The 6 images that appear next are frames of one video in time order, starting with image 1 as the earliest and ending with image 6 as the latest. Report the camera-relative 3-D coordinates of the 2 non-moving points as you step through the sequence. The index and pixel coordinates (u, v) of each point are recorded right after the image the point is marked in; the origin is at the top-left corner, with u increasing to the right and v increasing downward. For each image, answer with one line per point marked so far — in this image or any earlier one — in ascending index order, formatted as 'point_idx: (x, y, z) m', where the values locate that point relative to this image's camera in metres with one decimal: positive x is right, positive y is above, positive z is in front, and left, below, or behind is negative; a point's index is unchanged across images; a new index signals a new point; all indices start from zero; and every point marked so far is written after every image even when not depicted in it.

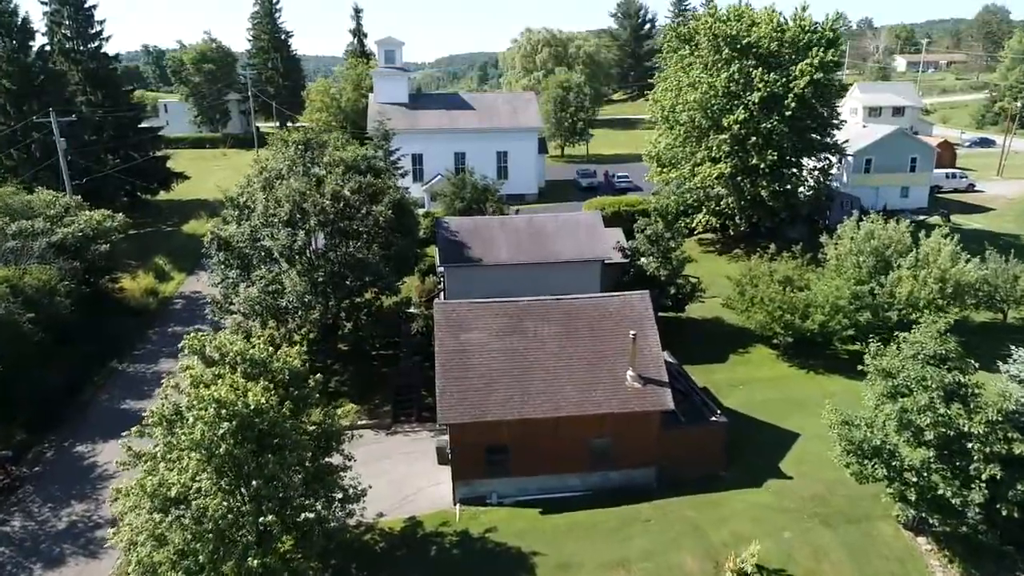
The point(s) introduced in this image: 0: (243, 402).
0: (-5.8, -2.5, +15.7) m
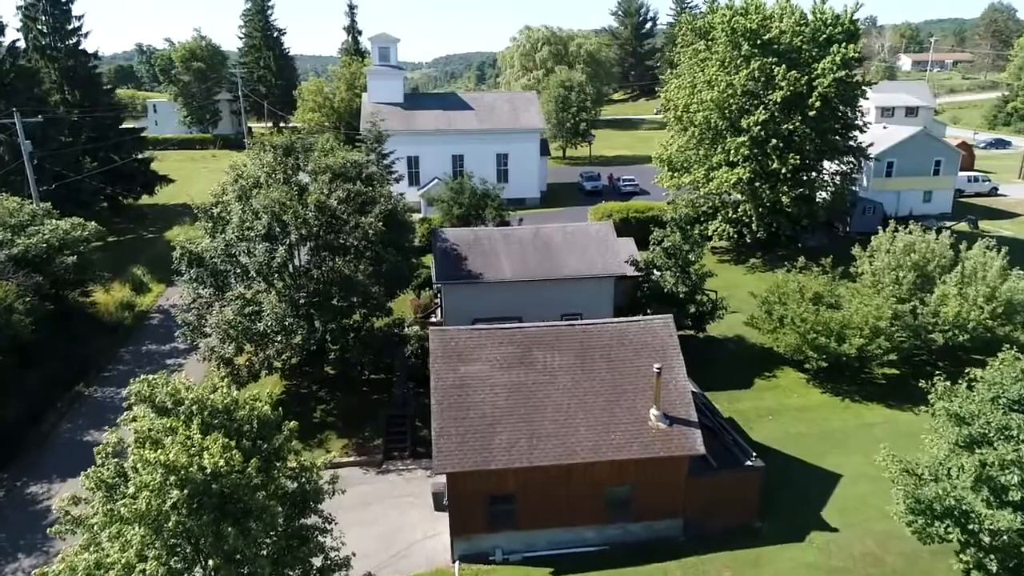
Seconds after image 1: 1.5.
0: (-5.6, -3.2, +13.0) m
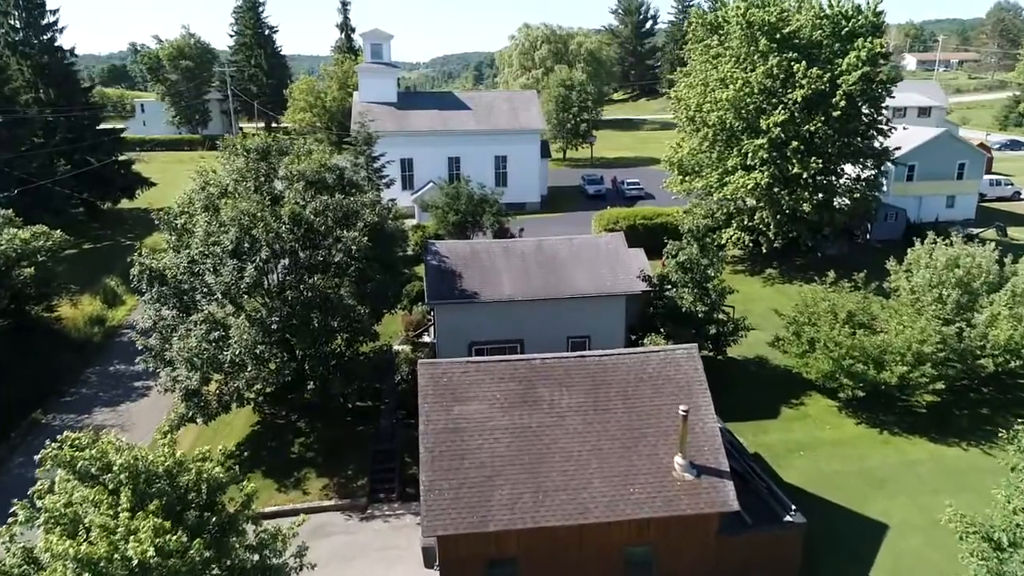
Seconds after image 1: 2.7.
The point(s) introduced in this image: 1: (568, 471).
0: (-5.5, -3.8, +10.3) m
1: (+1.2, -4.0, +15.7) m
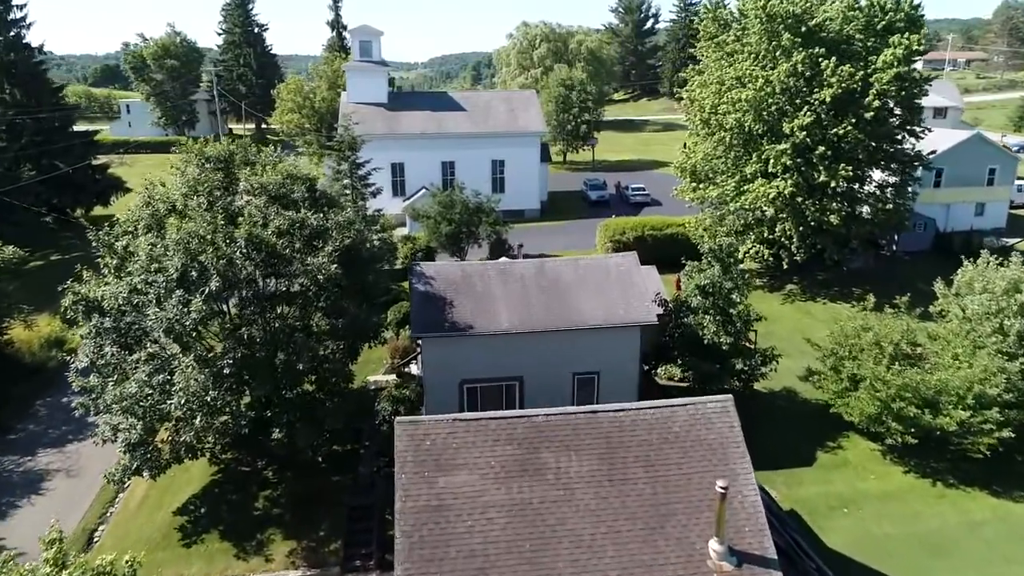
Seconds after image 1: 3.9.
0: (-5.6, -4.6, +7.3) m
1: (+1.2, -4.8, +12.7) m
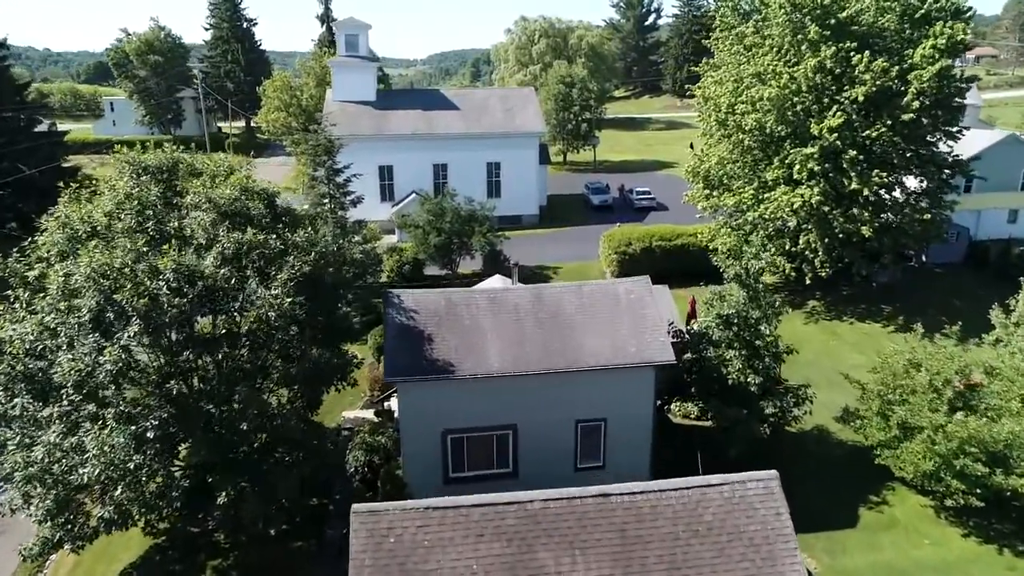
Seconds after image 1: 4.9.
0: (-5.8, -5.4, +4.3) m
1: (+1.0, -5.6, +9.7) m
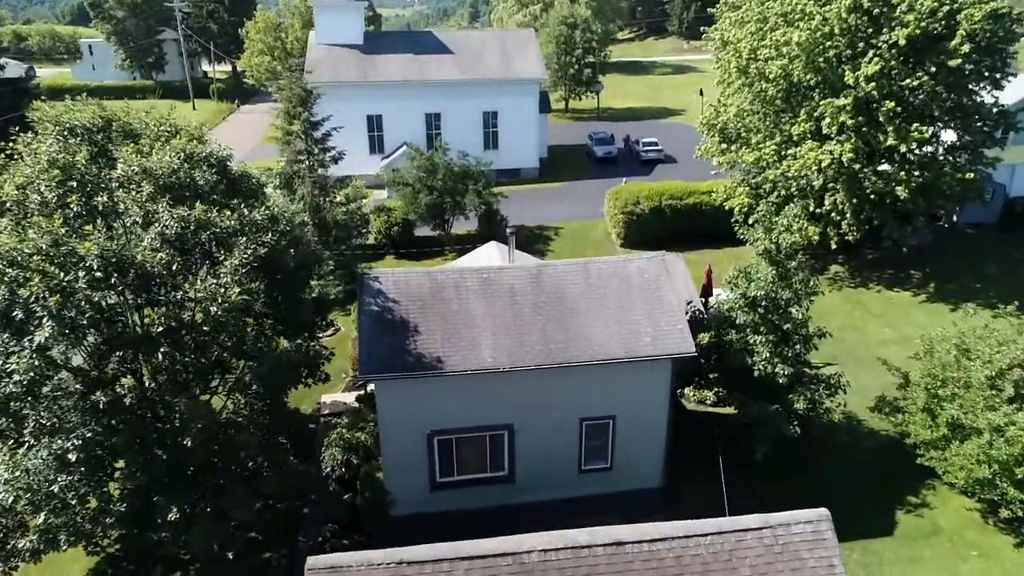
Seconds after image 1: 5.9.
0: (-5.9, -6.0, +2.3) m
1: (+0.9, -5.7, +7.8) m
